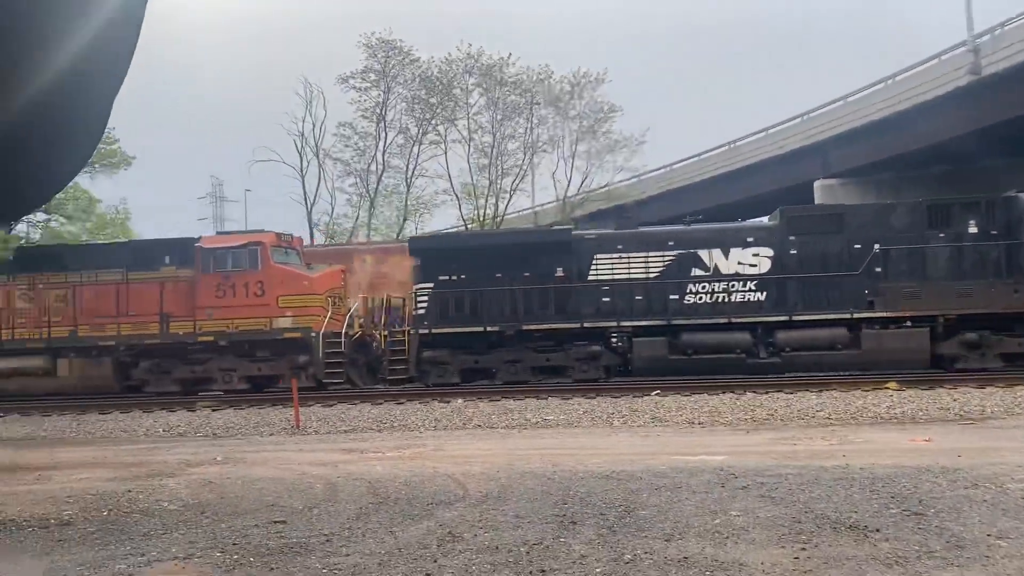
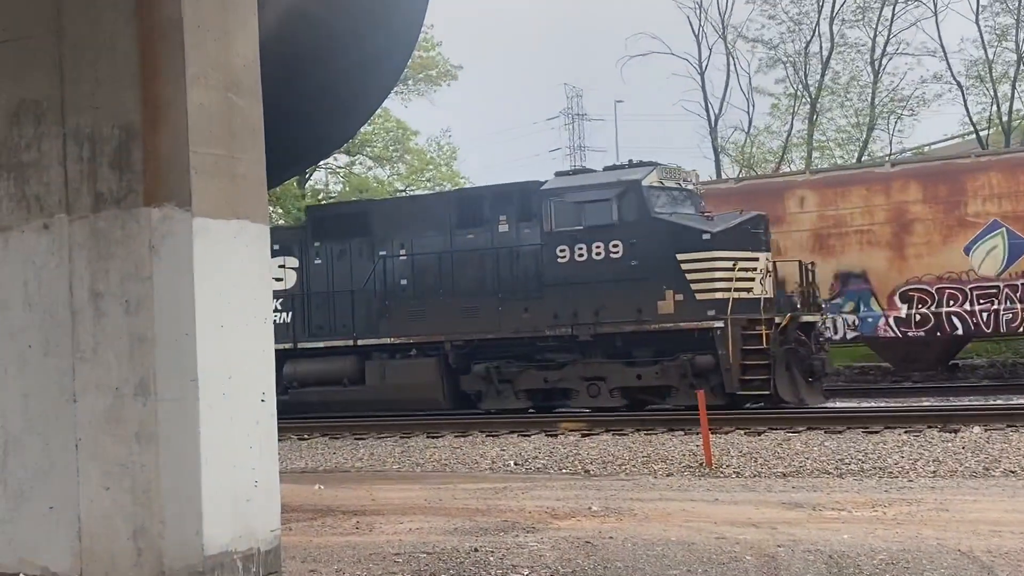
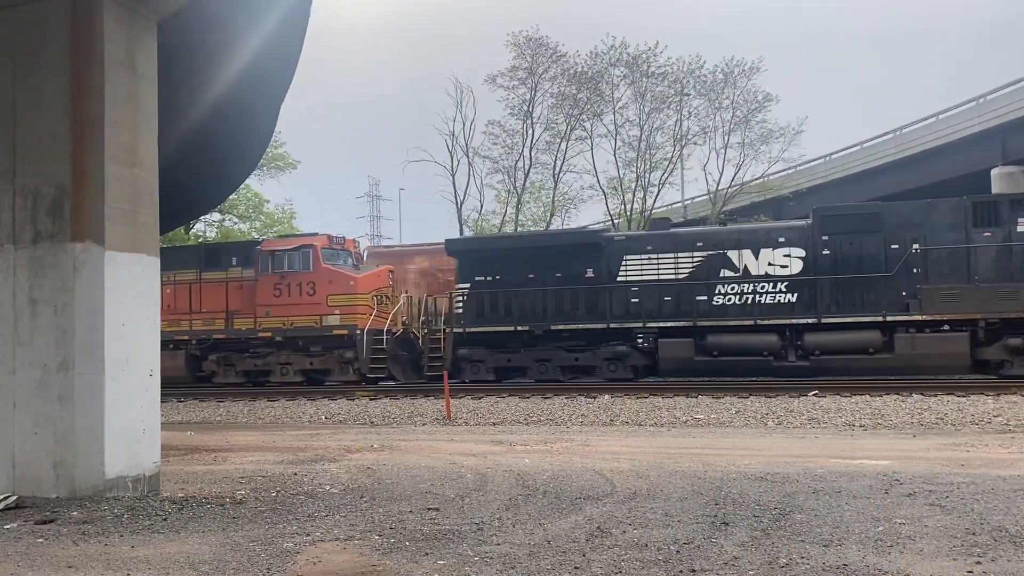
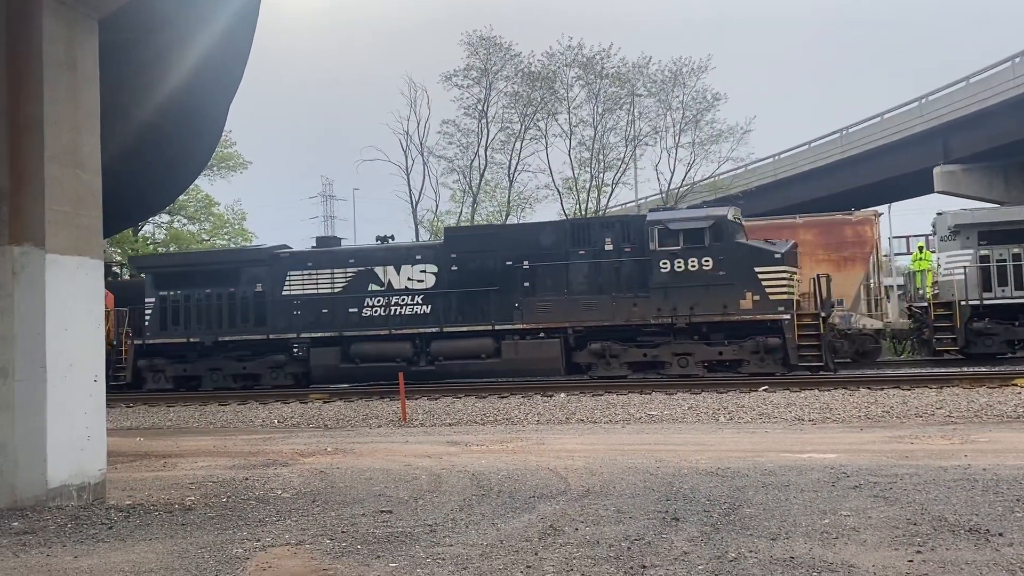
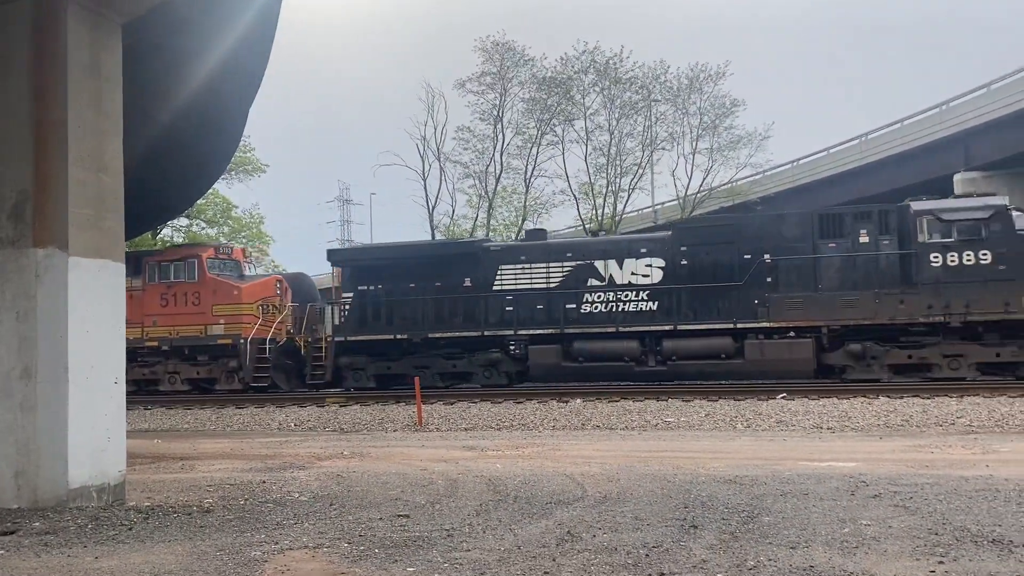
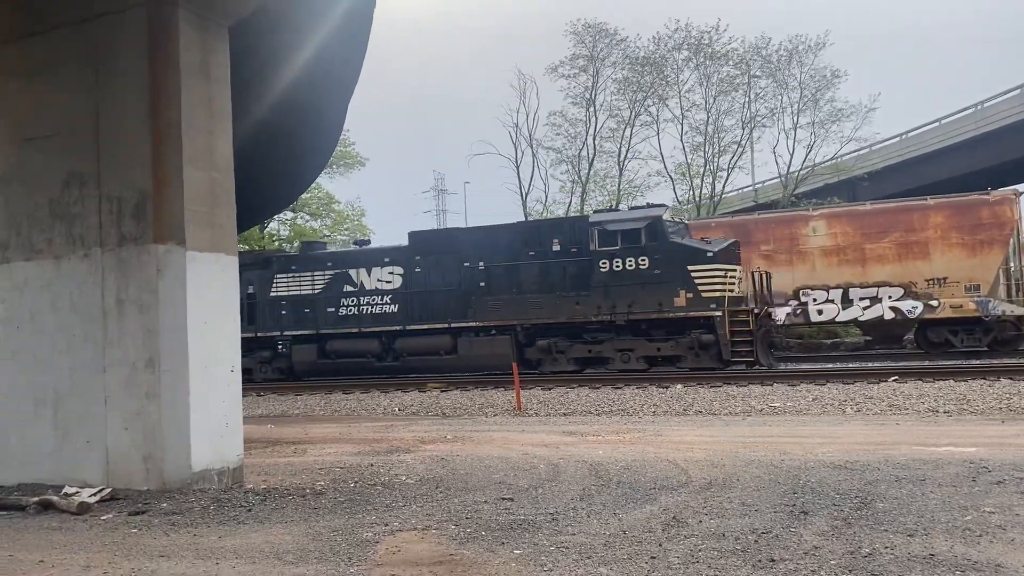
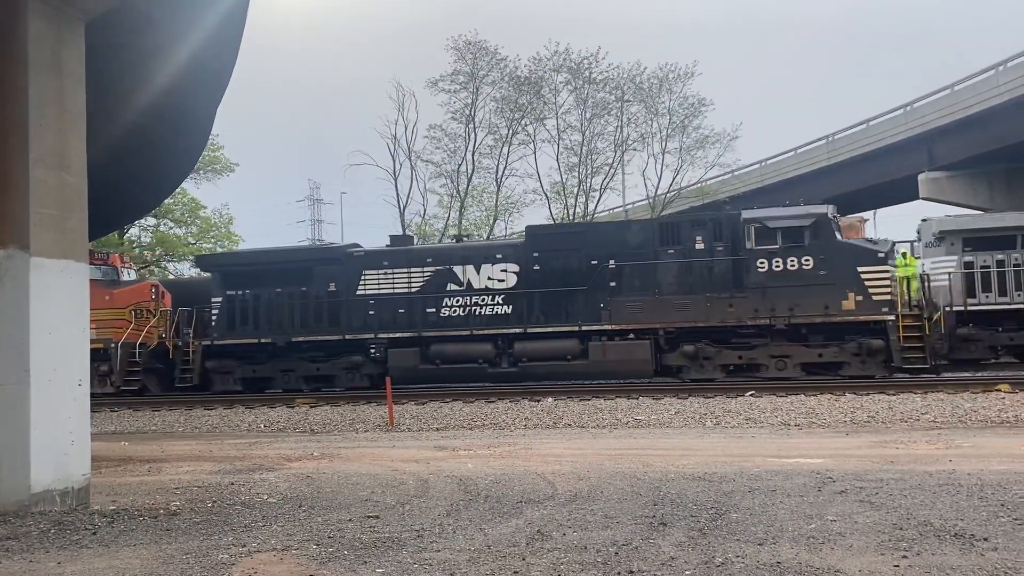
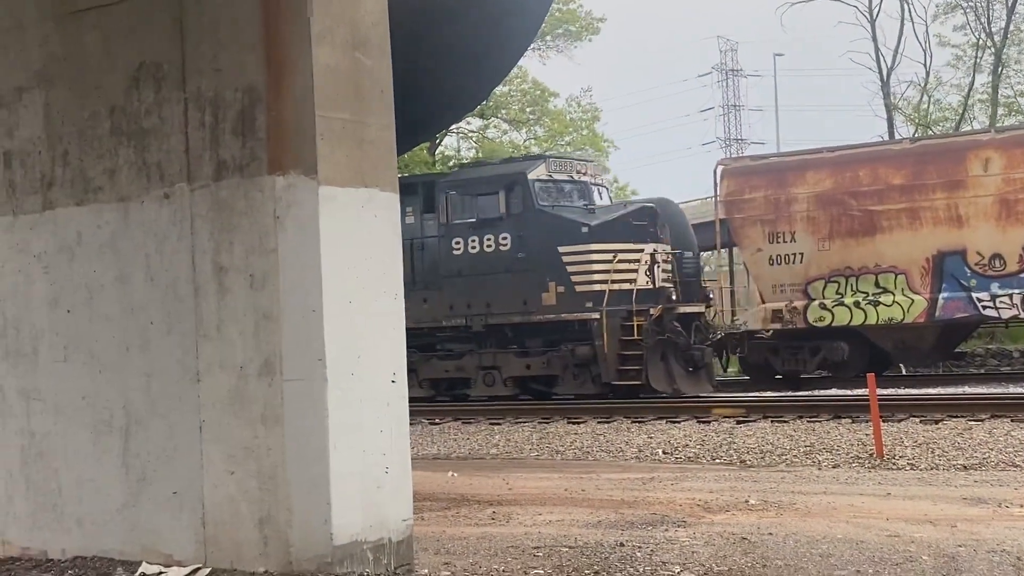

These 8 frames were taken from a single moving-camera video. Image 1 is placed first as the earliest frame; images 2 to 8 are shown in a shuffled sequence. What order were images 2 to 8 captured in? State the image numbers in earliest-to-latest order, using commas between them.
3, 5, 7, 4, 6, 2, 8
